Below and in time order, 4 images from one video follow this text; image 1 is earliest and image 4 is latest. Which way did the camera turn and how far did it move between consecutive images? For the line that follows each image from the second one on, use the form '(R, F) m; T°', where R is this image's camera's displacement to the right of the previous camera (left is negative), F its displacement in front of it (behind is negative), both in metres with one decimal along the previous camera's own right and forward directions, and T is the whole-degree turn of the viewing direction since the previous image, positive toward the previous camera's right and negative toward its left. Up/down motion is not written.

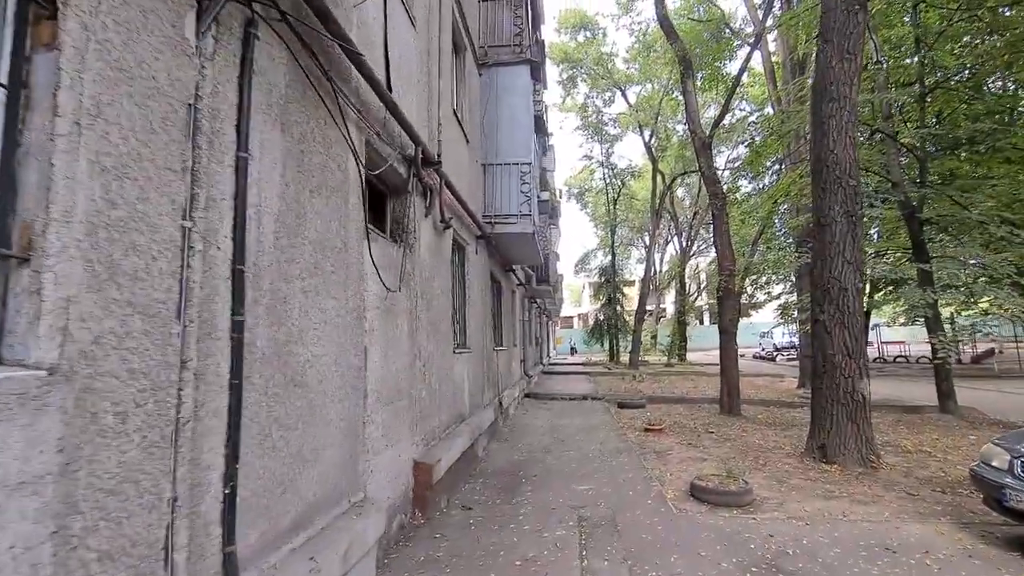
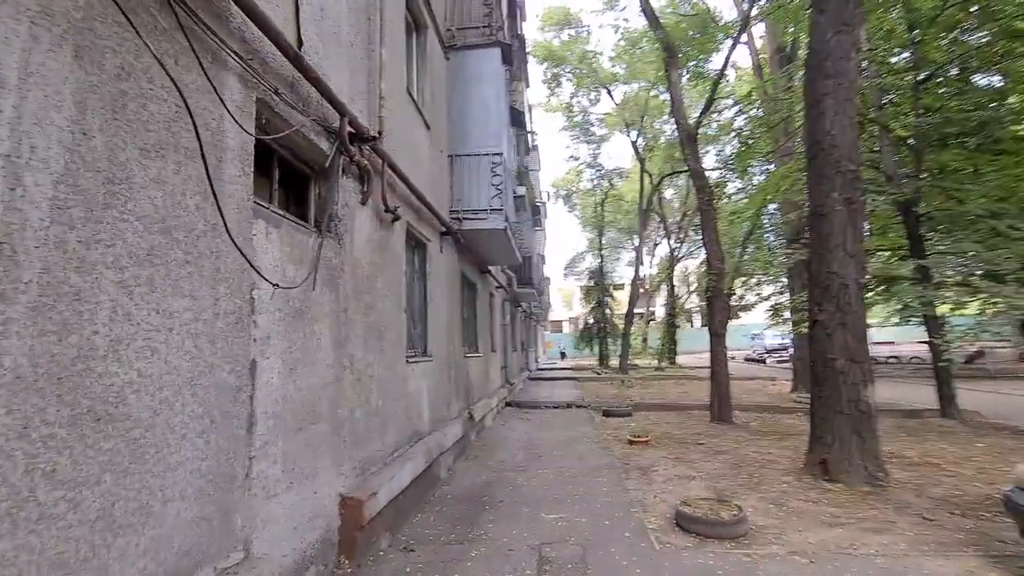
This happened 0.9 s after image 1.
(+0.3, +0.7) m; +1°
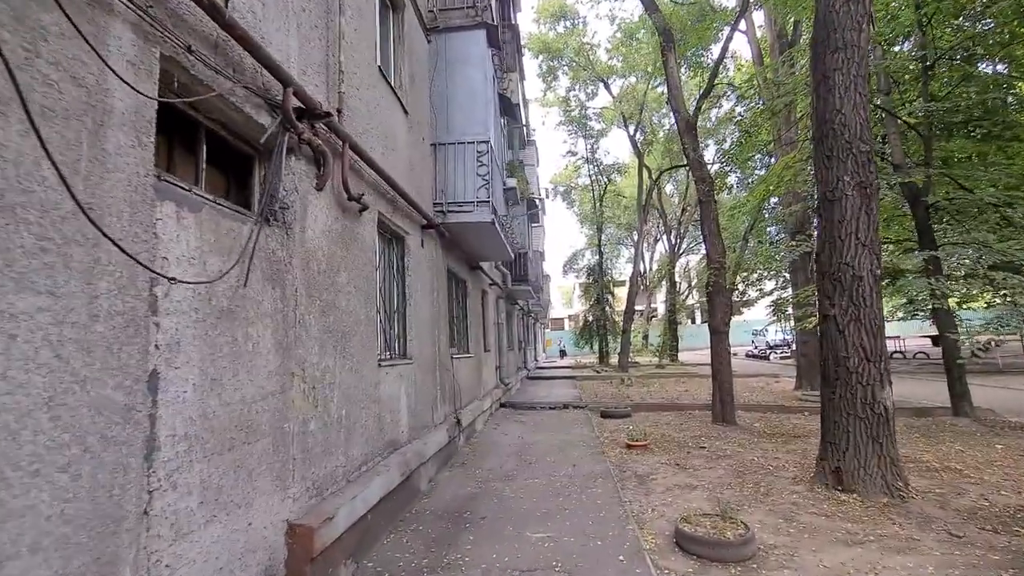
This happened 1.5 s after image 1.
(+0.2, +0.4) m; 0°
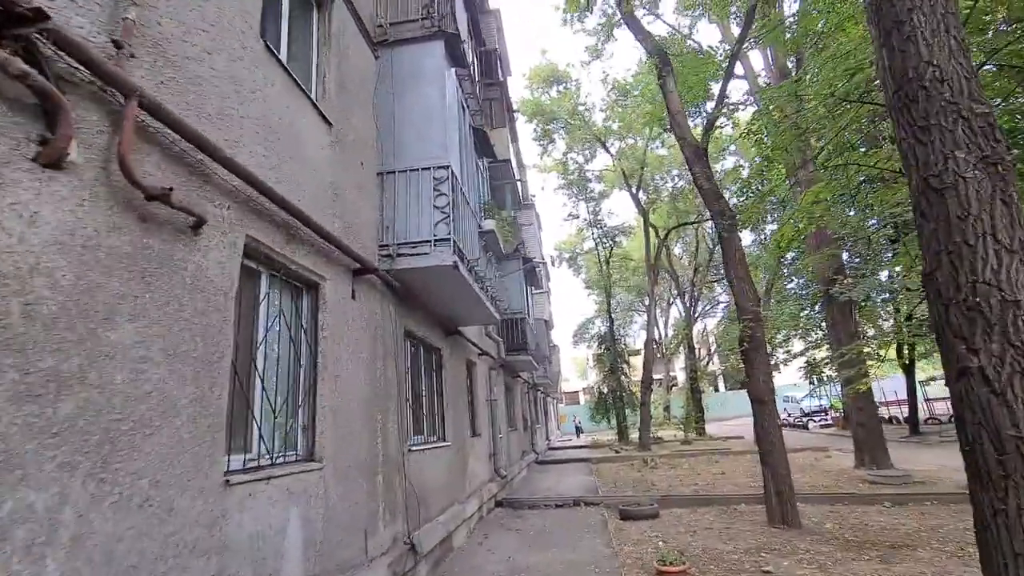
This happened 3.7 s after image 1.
(+0.4, +1.8) m; -1°
